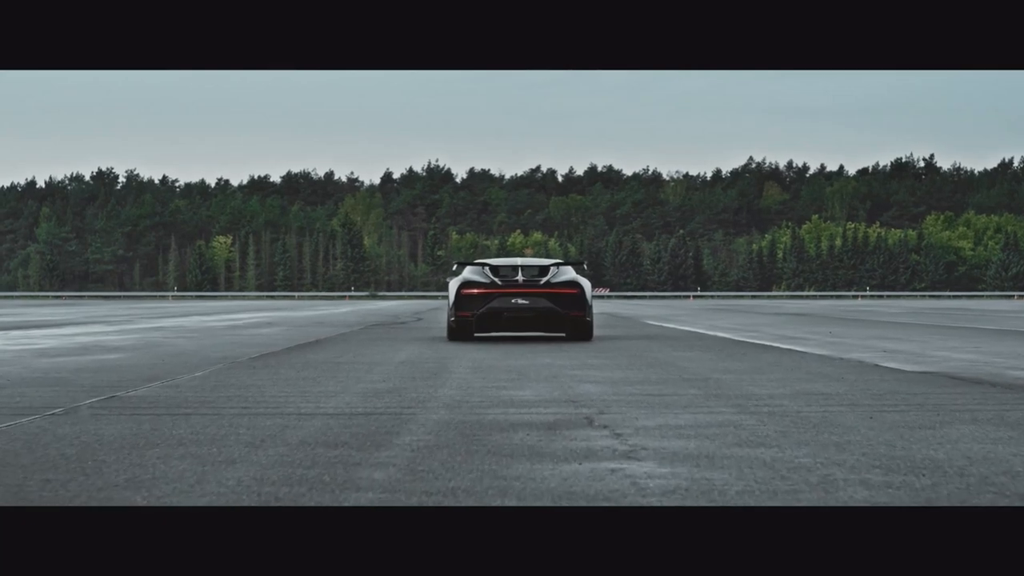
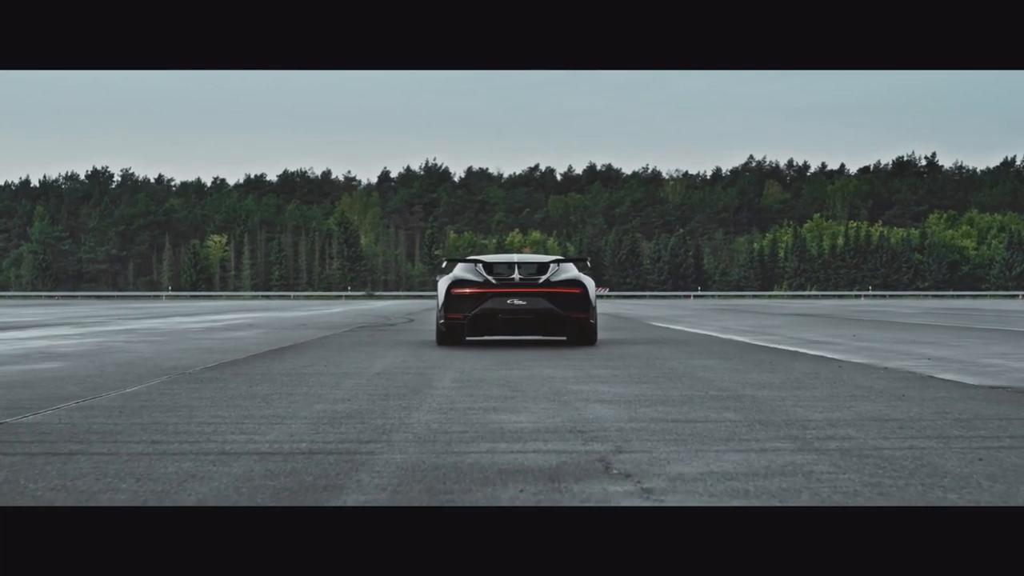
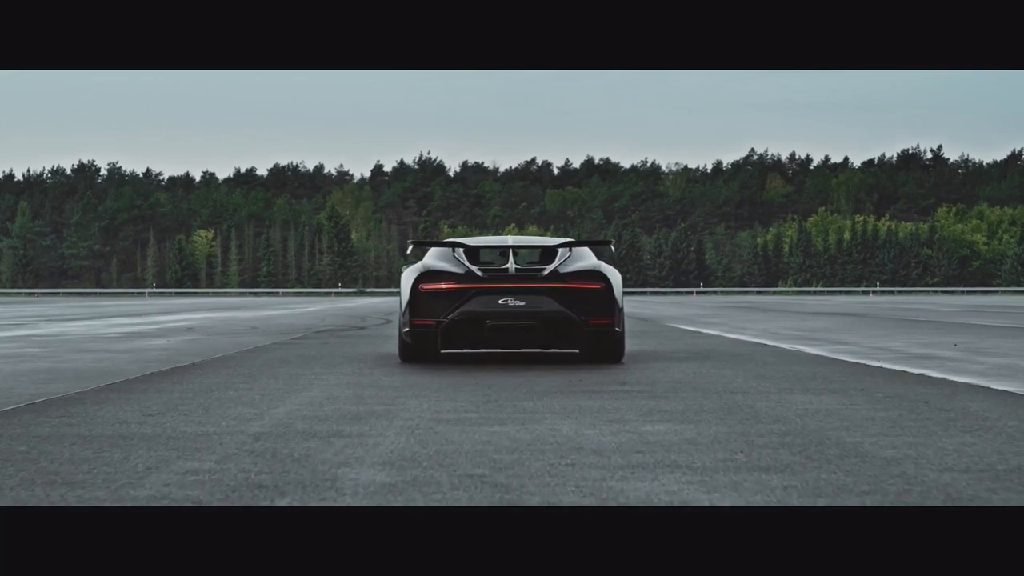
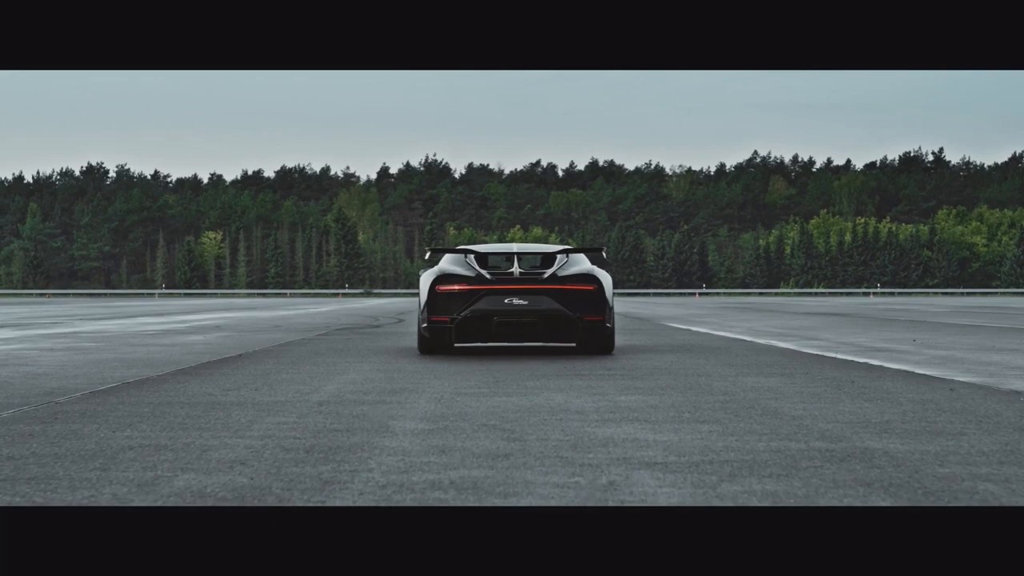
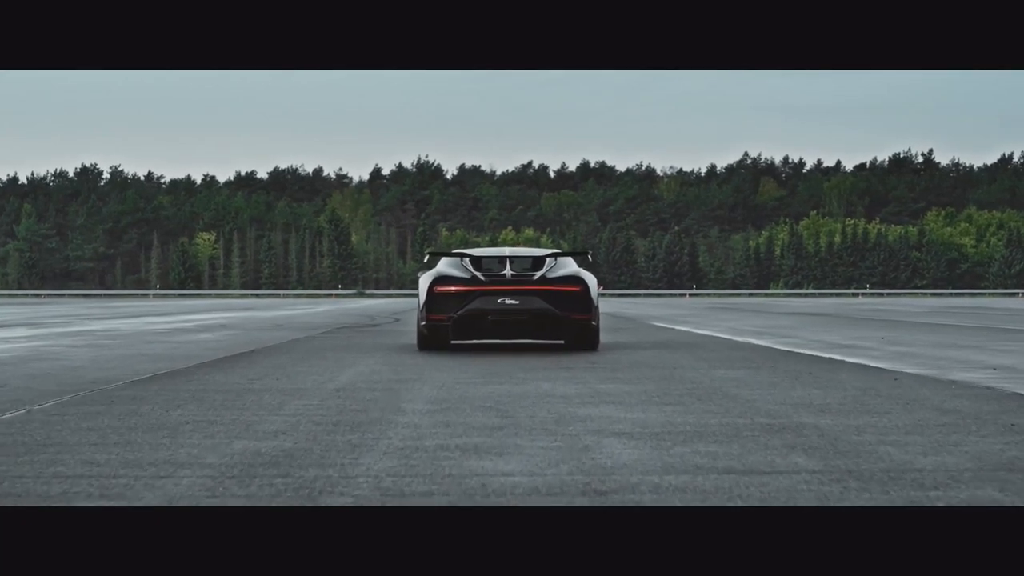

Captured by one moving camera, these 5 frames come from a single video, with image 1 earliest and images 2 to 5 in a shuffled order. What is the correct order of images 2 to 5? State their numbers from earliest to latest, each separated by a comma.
2, 5, 4, 3
